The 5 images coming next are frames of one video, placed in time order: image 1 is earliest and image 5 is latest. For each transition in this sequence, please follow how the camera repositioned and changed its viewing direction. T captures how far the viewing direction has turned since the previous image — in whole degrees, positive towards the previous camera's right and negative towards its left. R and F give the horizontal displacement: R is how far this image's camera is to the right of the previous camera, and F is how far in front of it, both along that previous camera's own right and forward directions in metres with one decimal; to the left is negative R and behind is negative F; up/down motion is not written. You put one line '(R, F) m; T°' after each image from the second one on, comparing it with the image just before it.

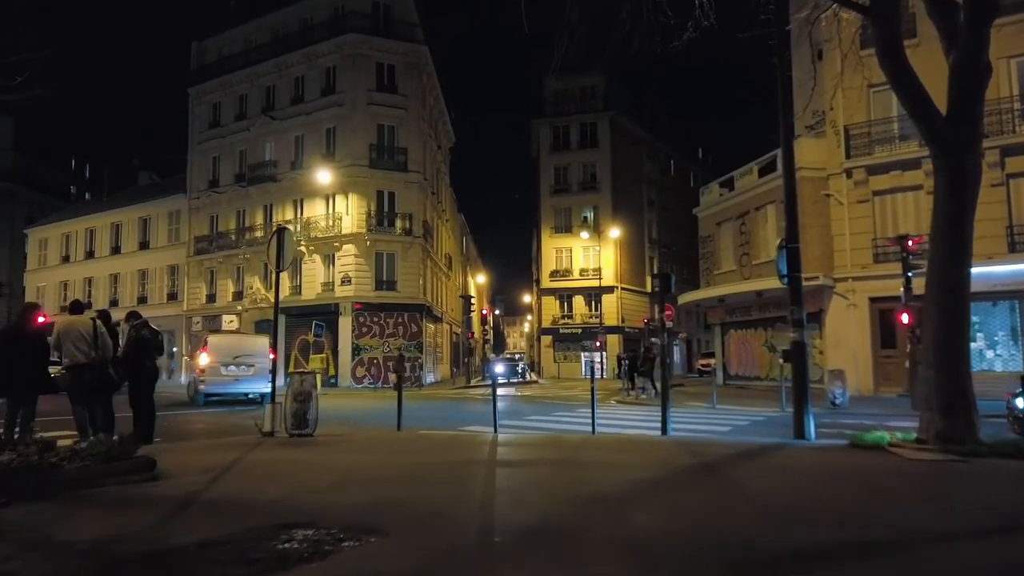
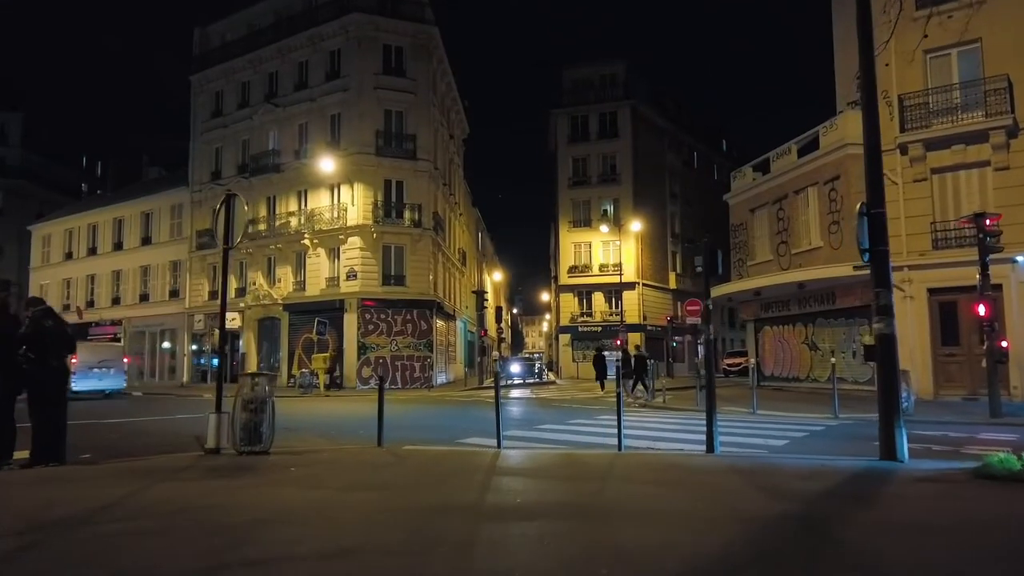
(+0.2, +2.3) m; -2°
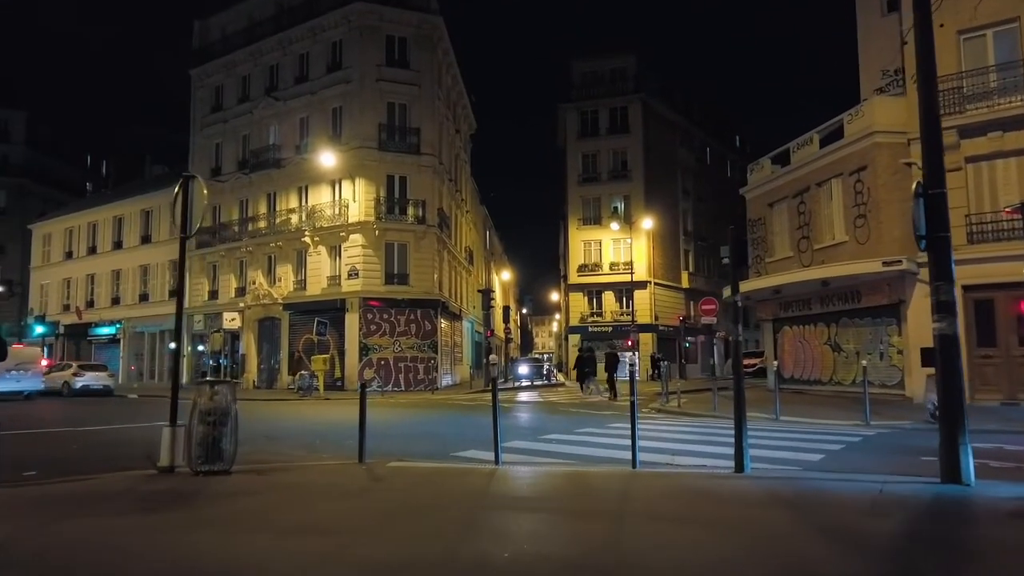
(+0.1, +1.2) m; -1°
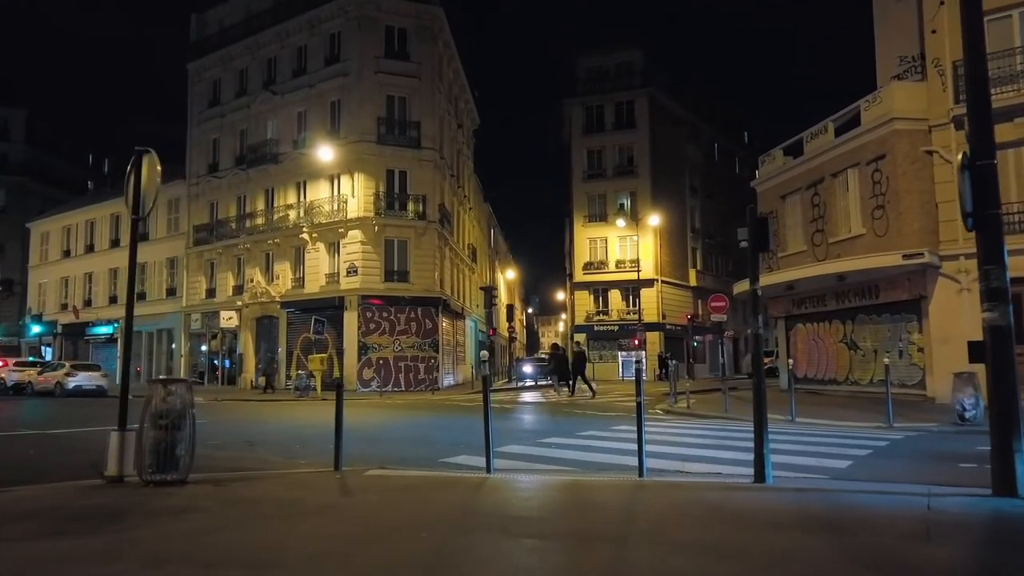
(+0.2, +0.9) m; -1°
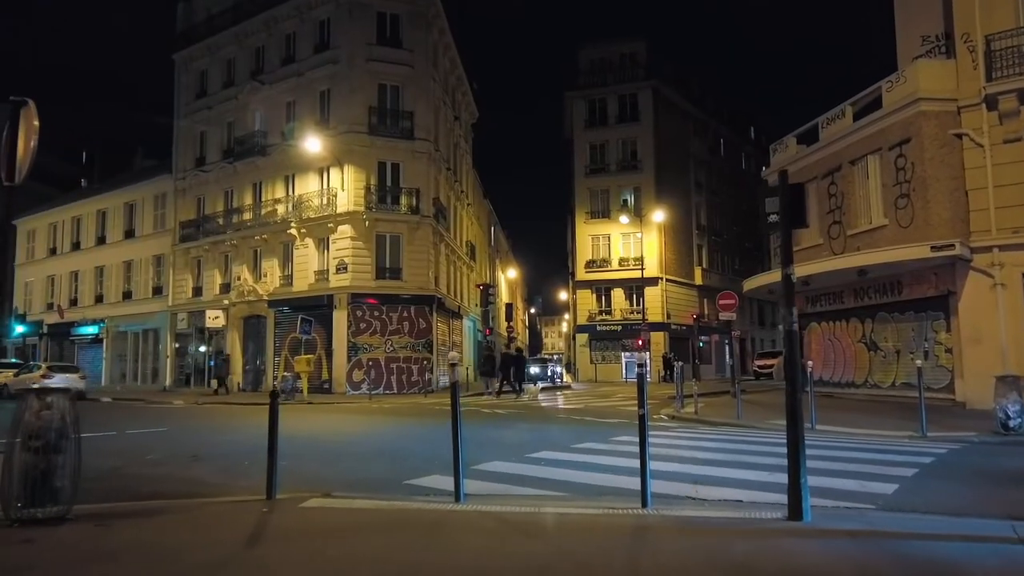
(+0.3, +1.5) m; 0°
